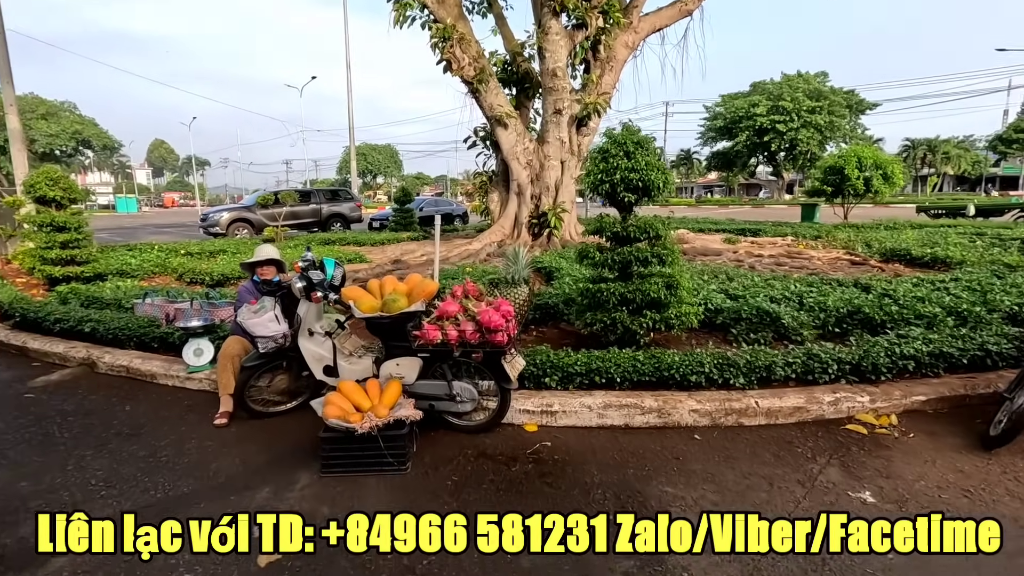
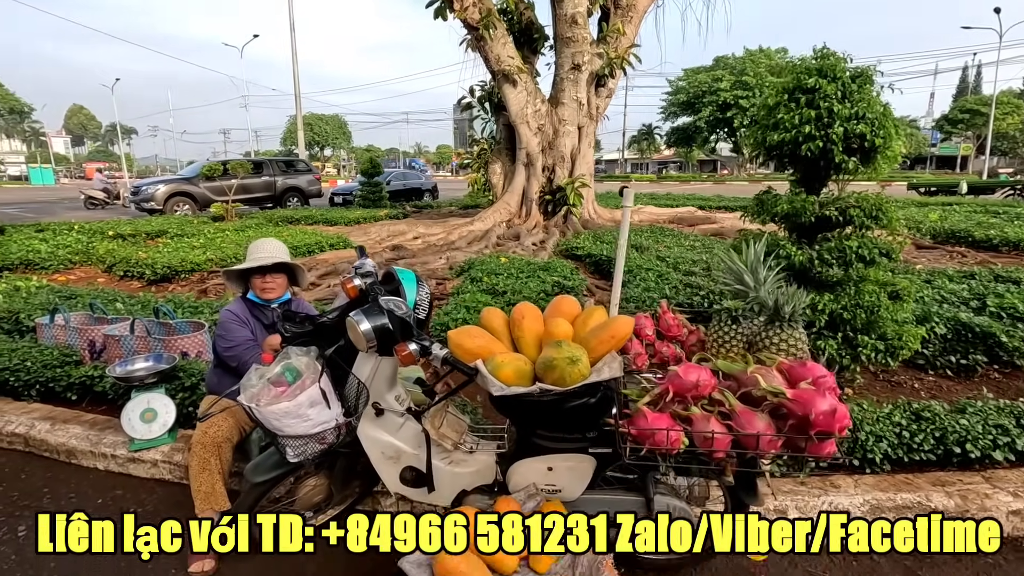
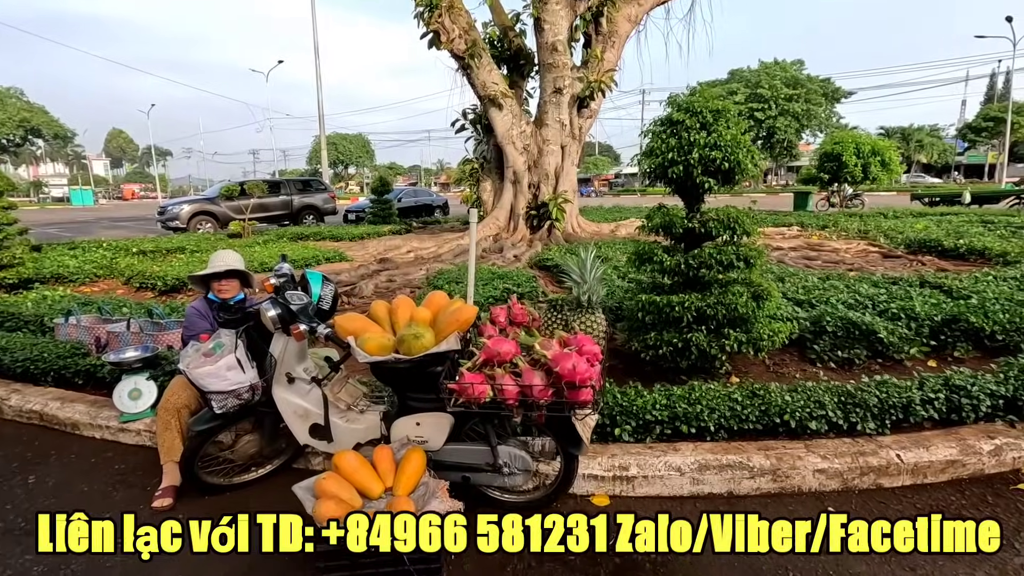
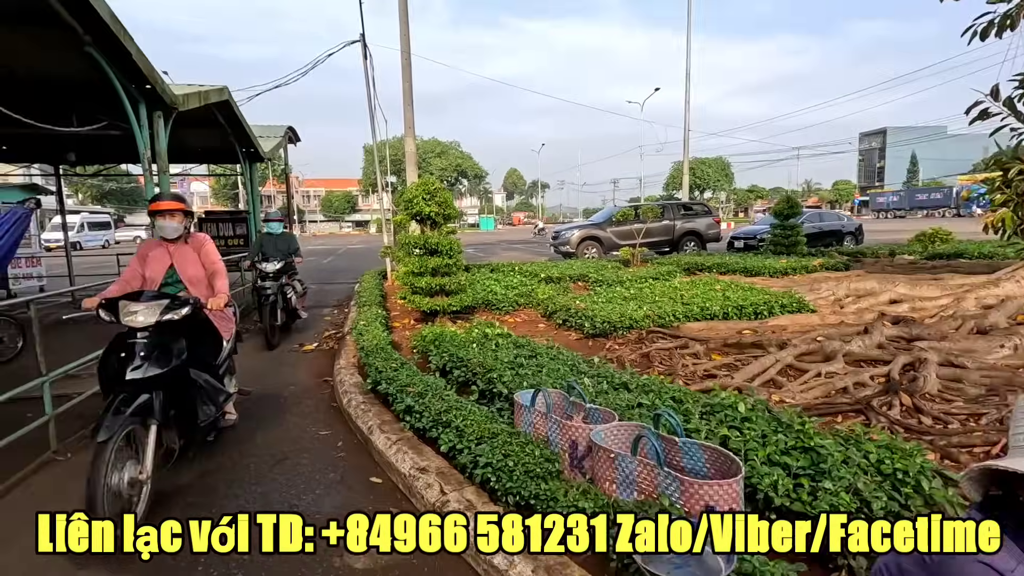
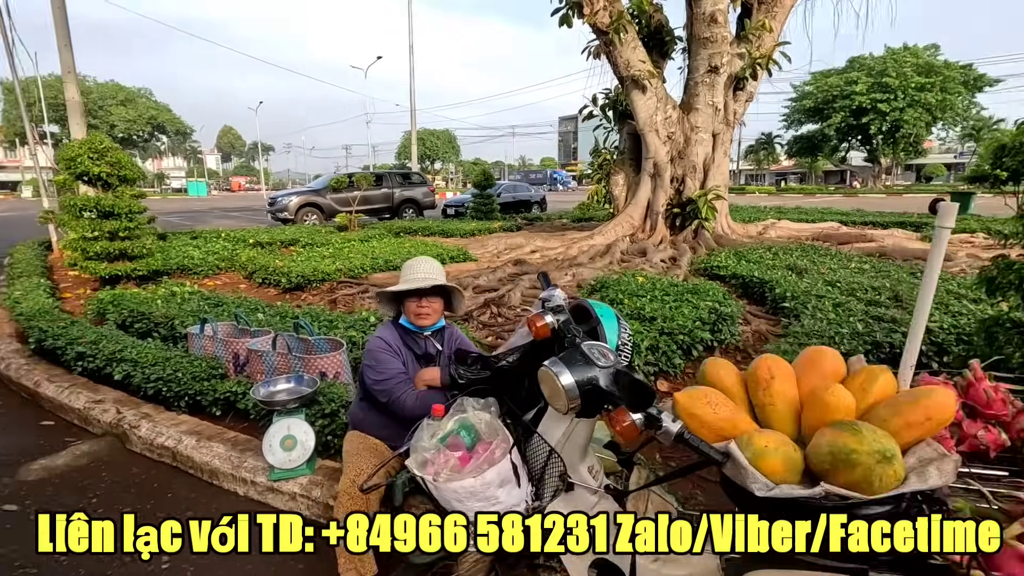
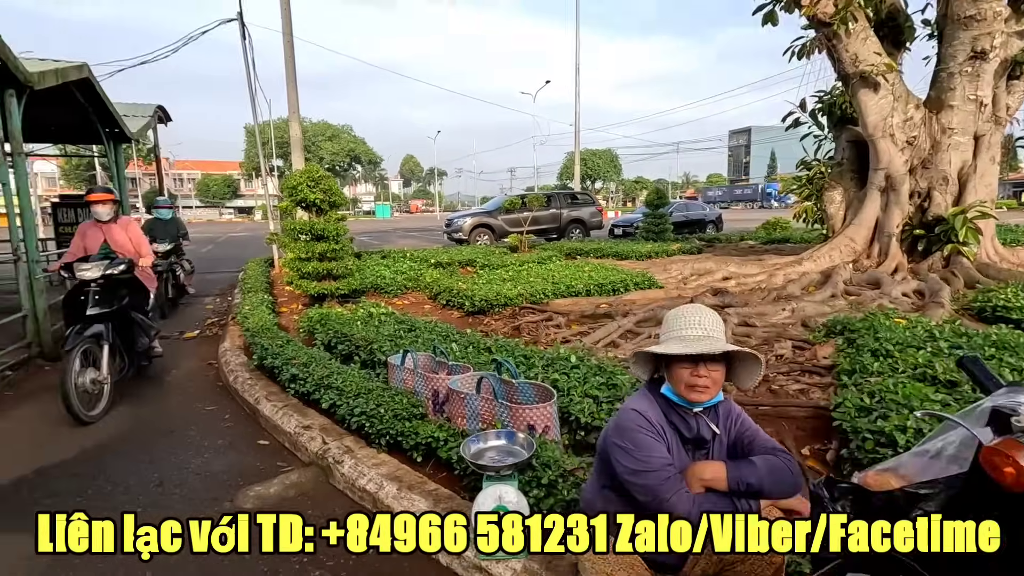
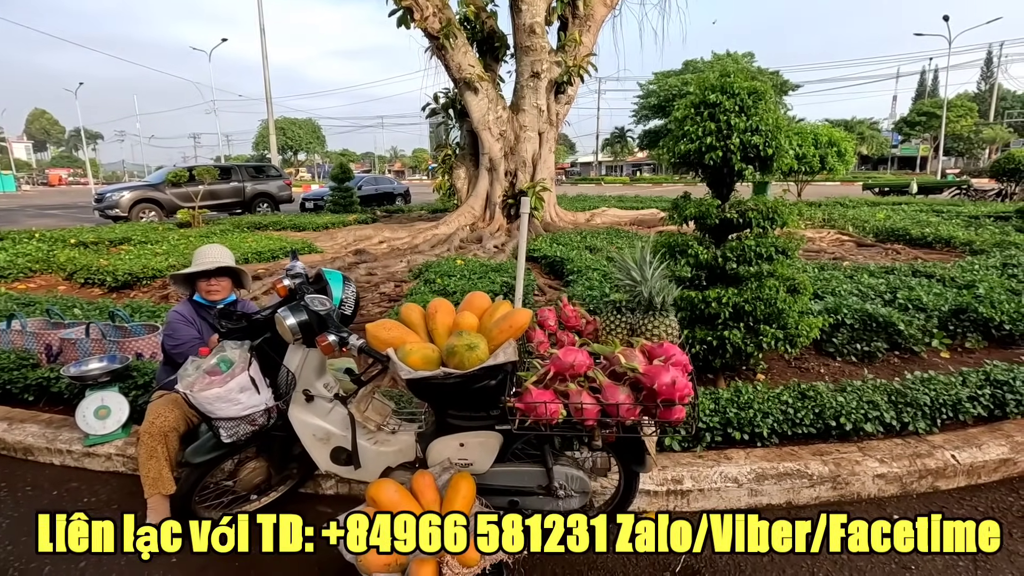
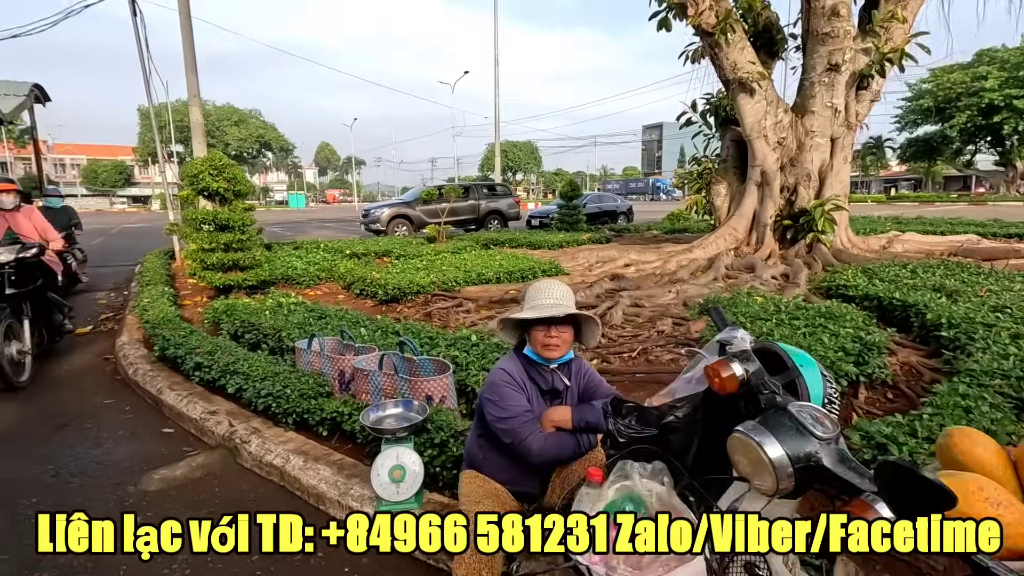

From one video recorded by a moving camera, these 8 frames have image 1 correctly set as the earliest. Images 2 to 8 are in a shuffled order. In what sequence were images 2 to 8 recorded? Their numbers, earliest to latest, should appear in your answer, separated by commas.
3, 7, 2, 5, 8, 6, 4
